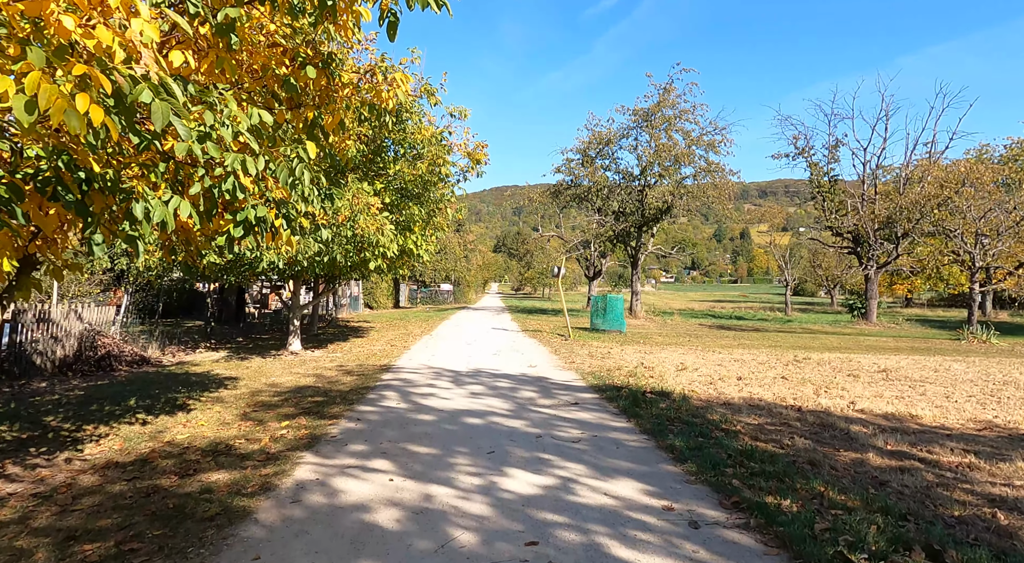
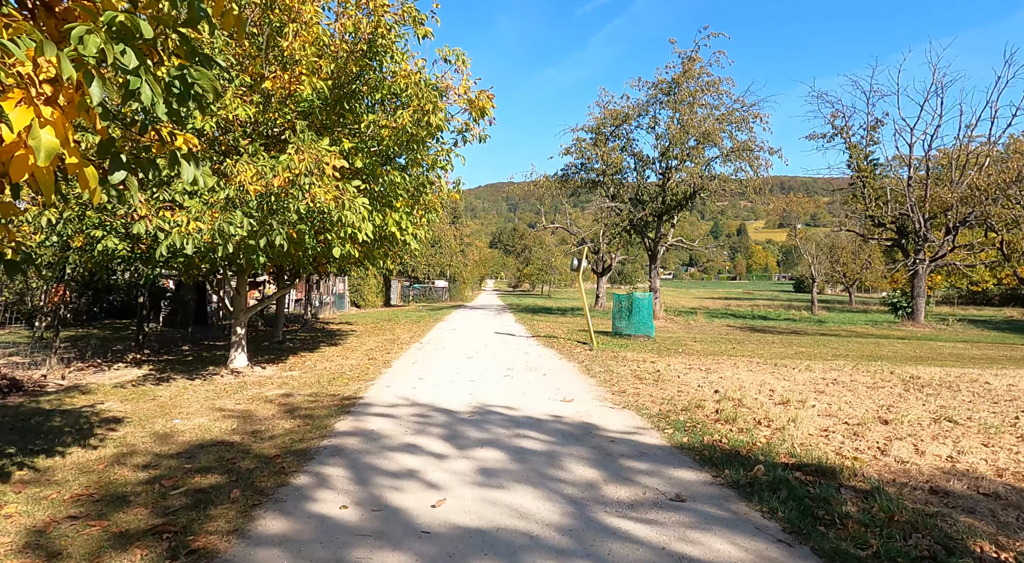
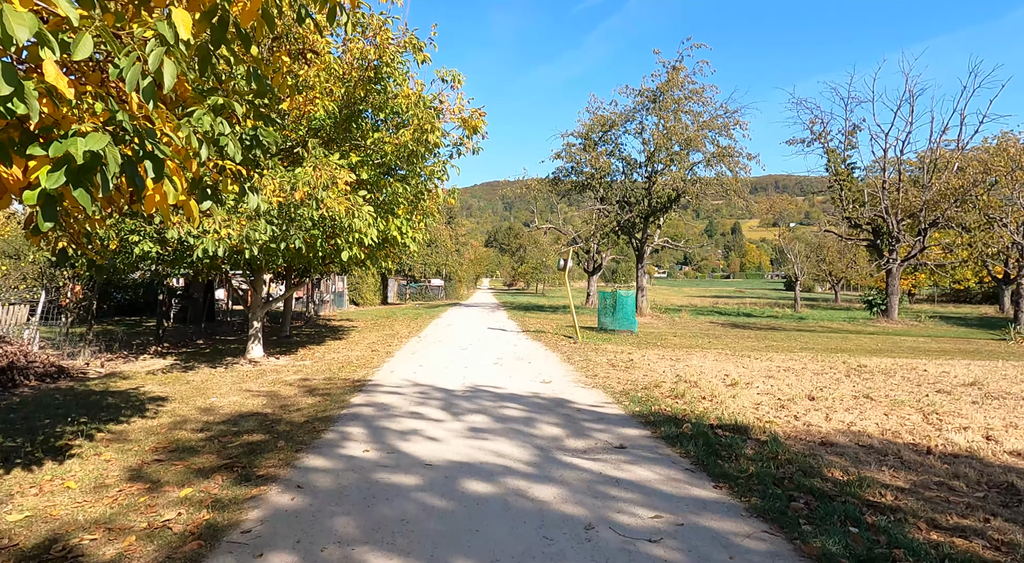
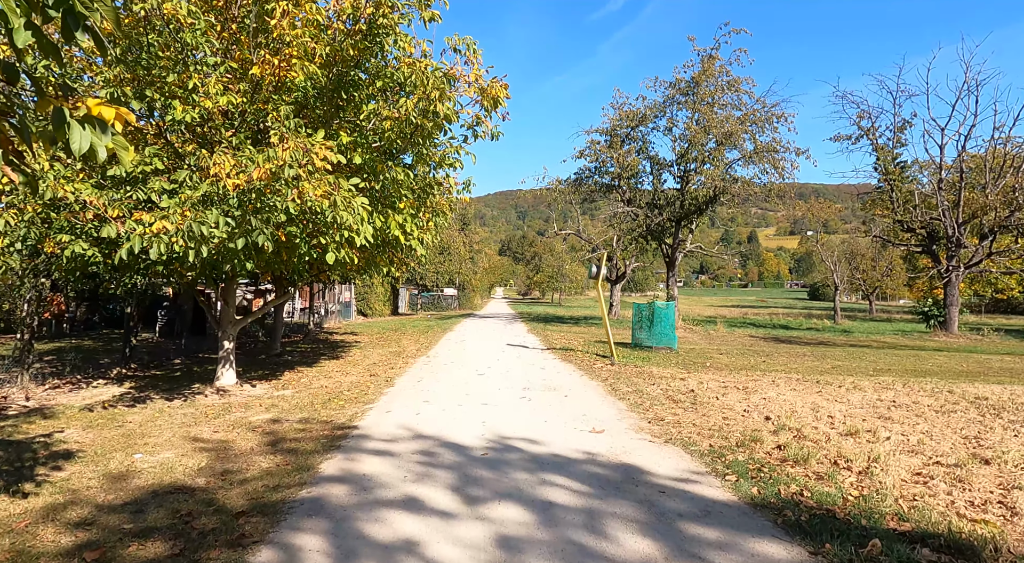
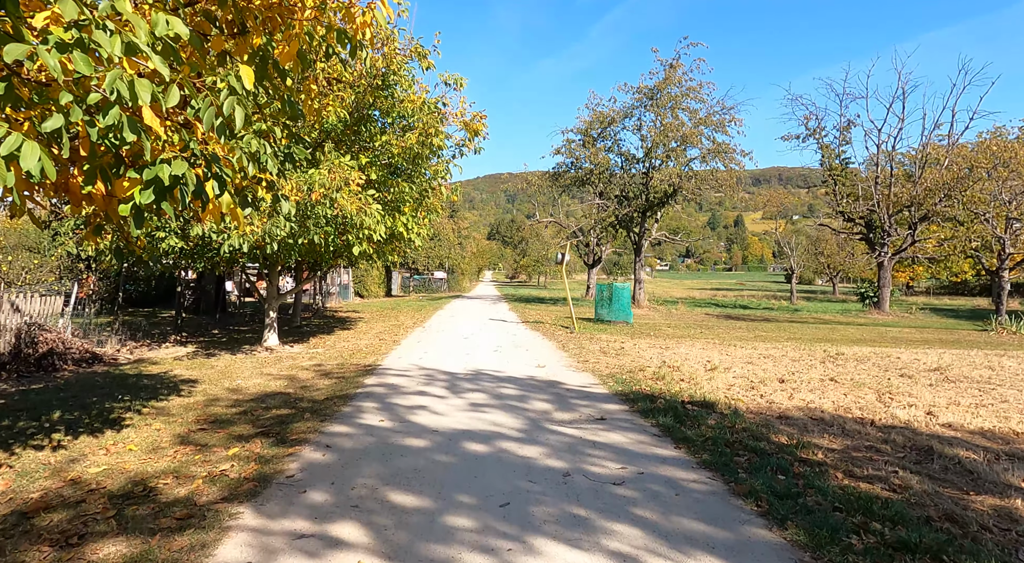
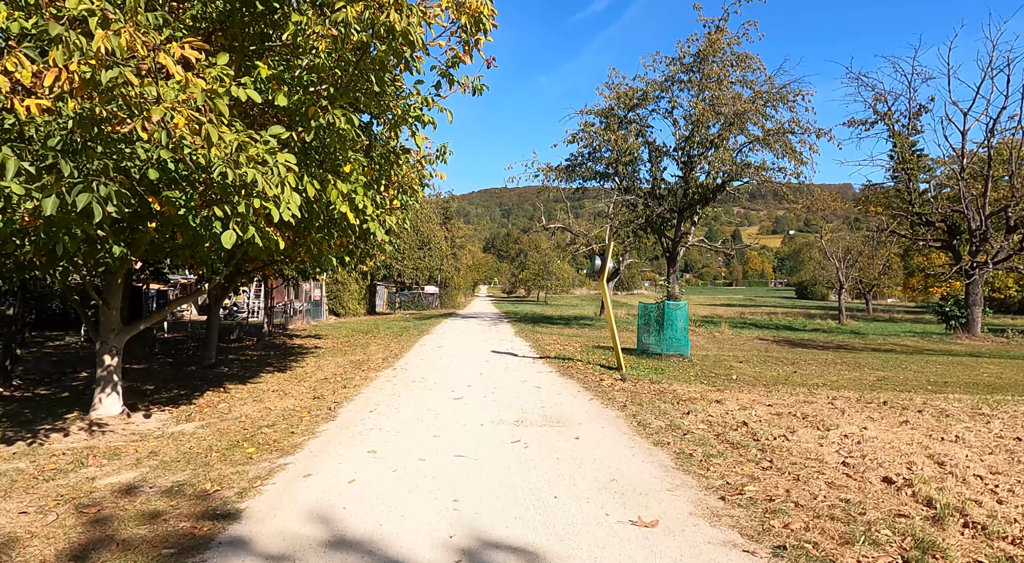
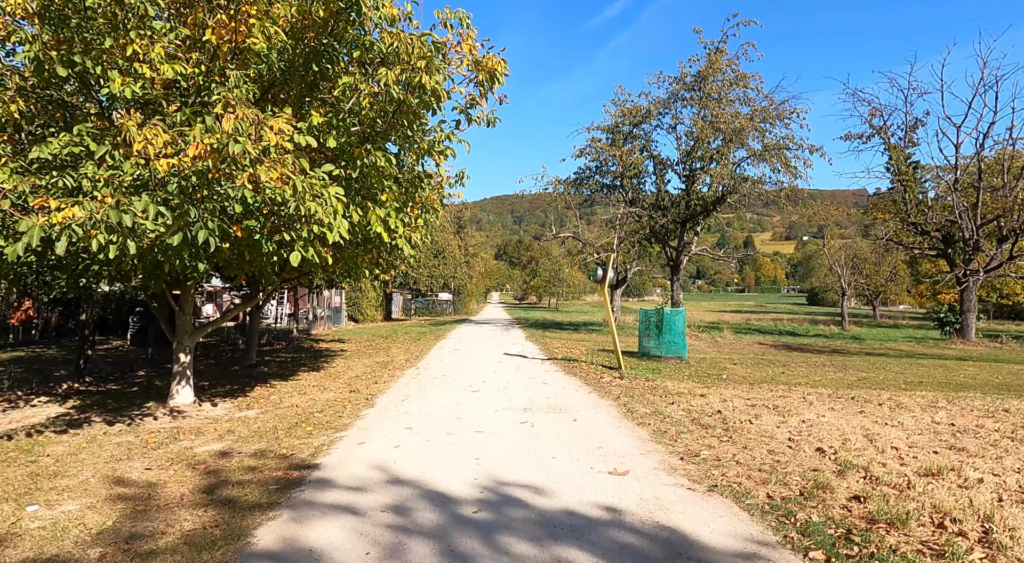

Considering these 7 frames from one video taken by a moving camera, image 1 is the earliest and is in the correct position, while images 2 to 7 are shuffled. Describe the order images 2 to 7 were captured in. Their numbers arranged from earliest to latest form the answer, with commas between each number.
5, 3, 2, 4, 7, 6
